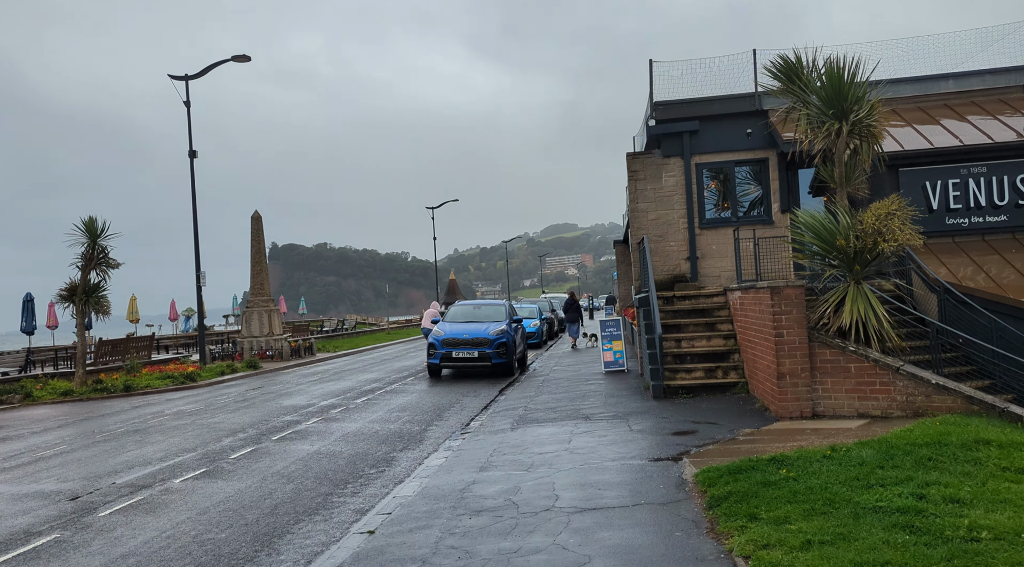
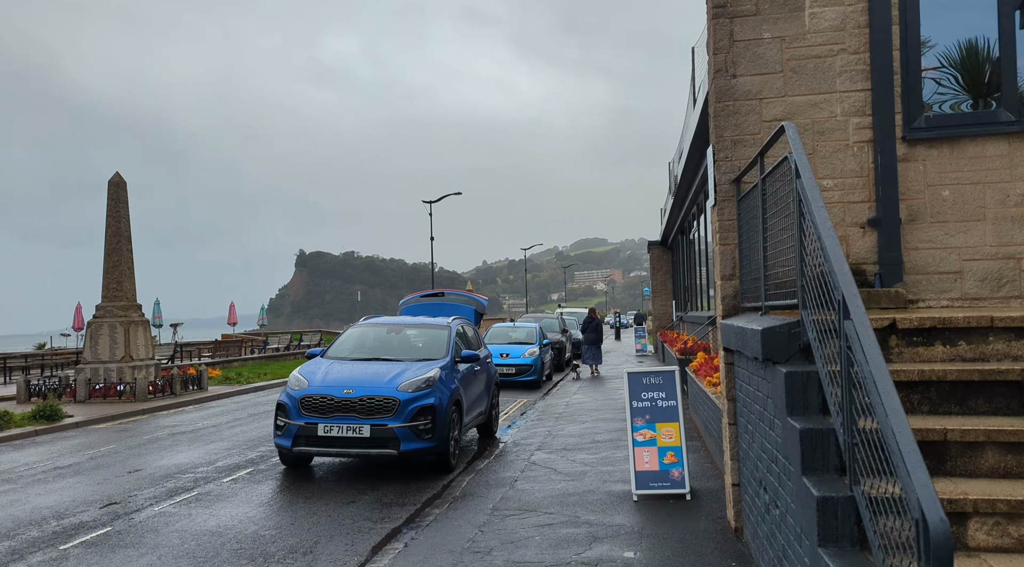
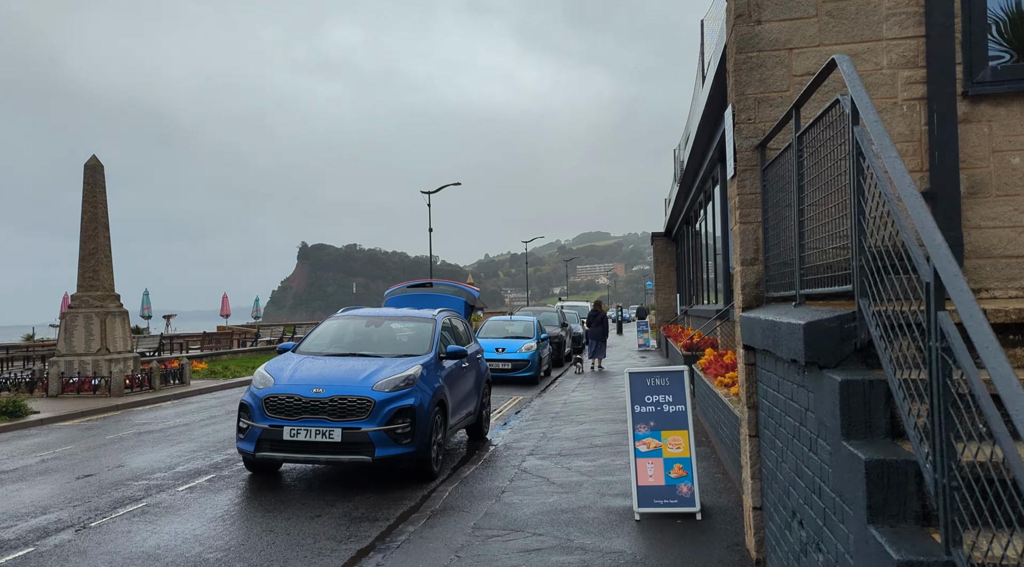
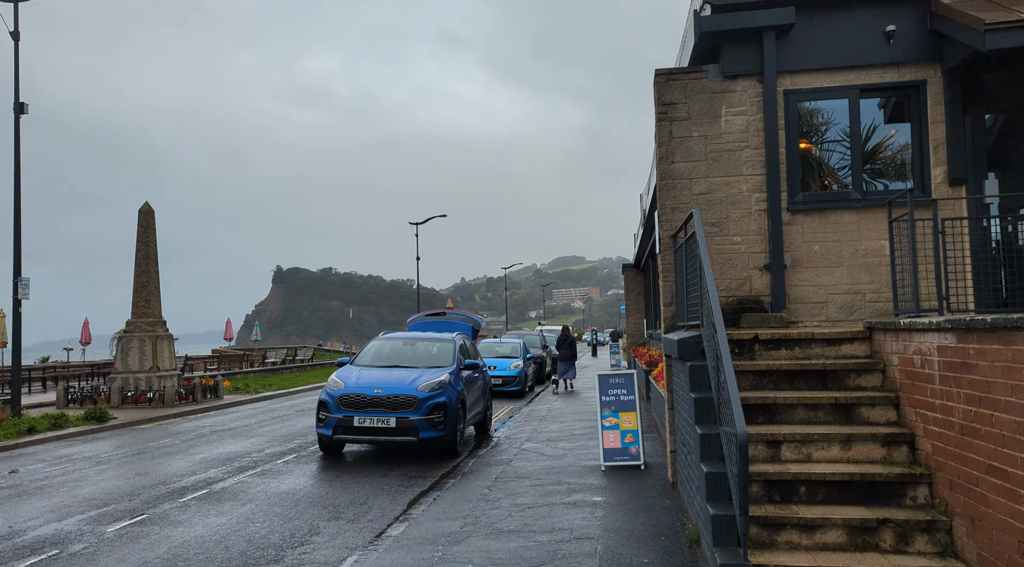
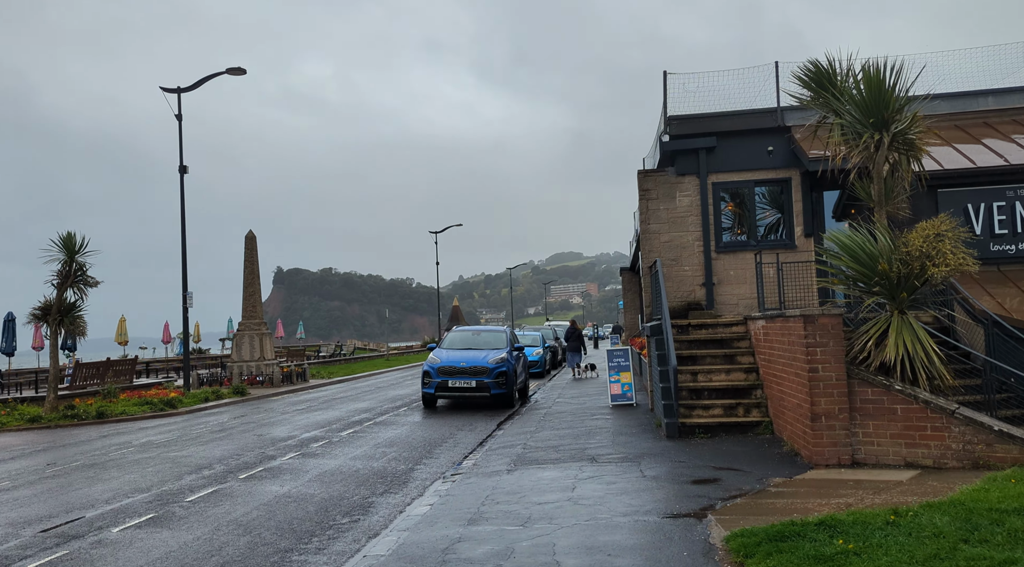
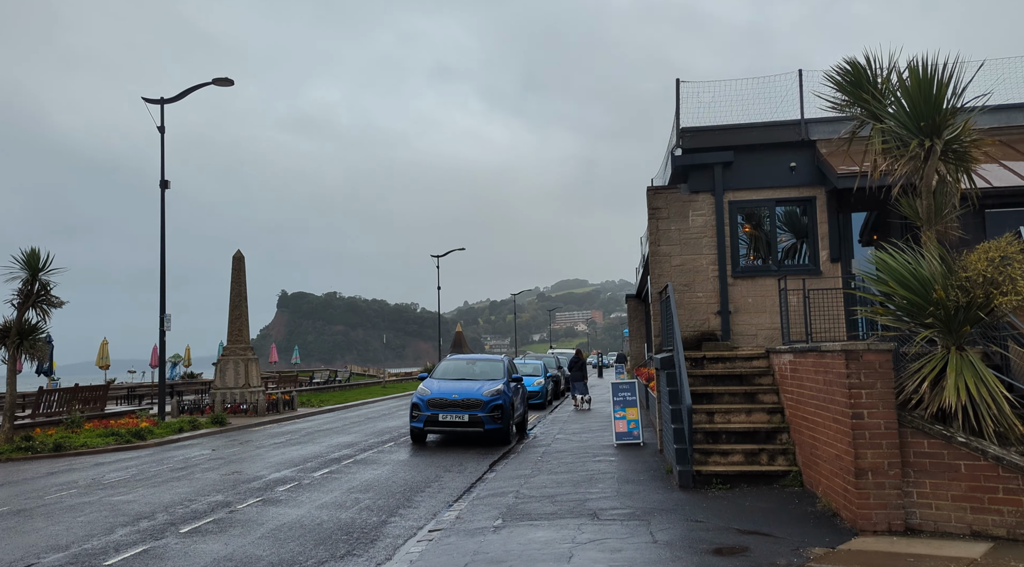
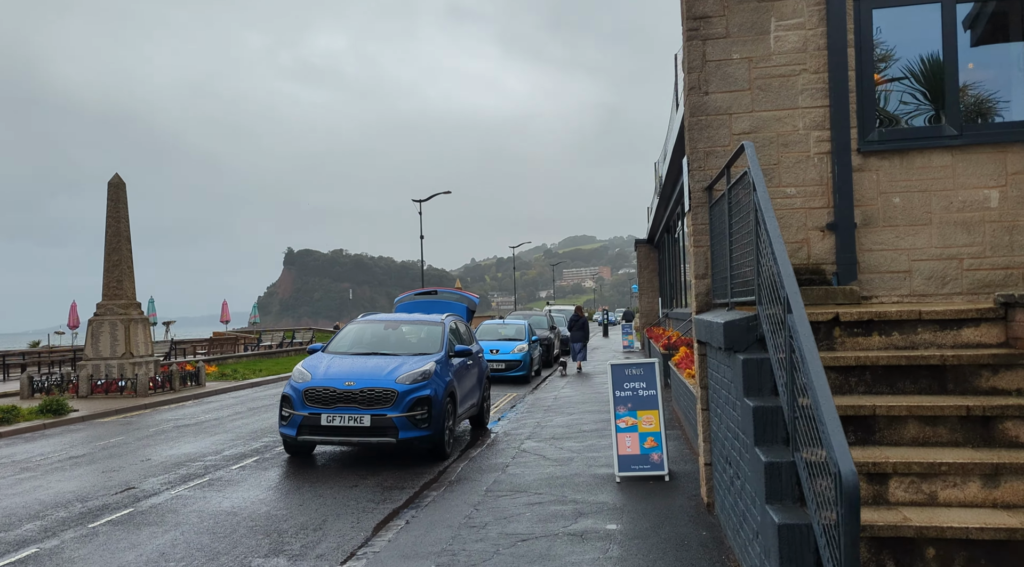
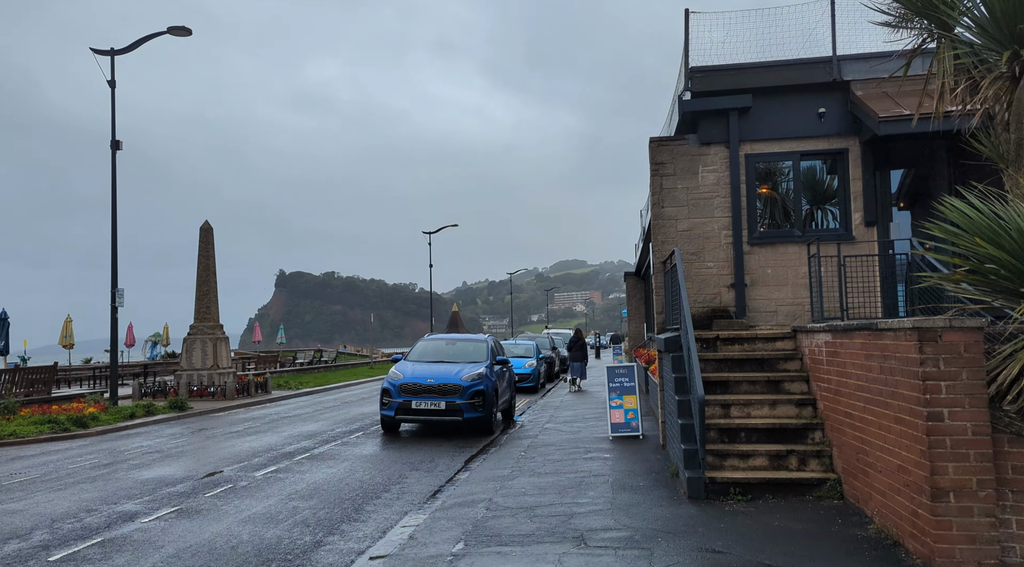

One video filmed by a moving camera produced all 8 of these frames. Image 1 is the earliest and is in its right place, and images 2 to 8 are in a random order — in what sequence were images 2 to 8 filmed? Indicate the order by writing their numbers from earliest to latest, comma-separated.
5, 6, 8, 4, 7, 2, 3
